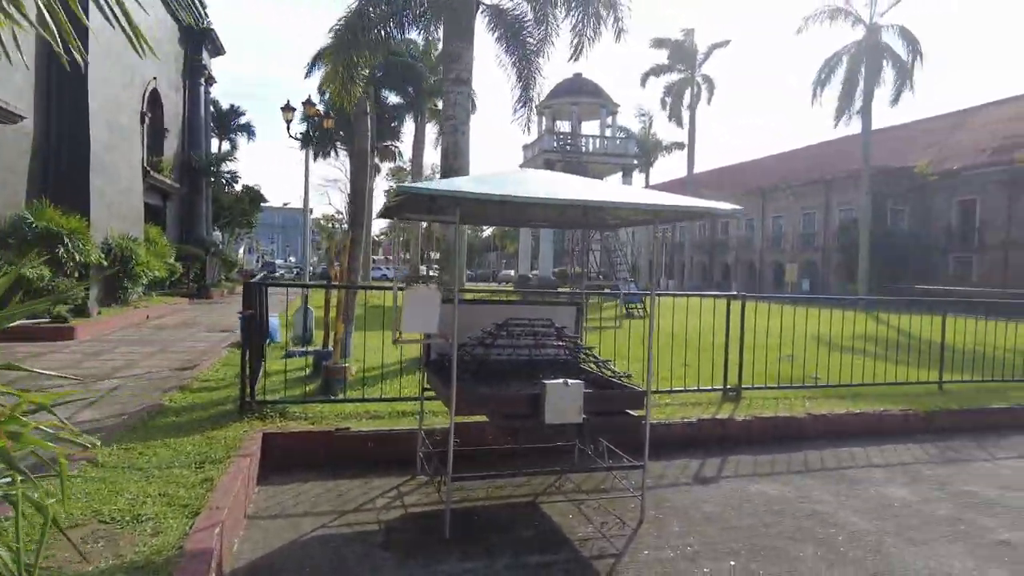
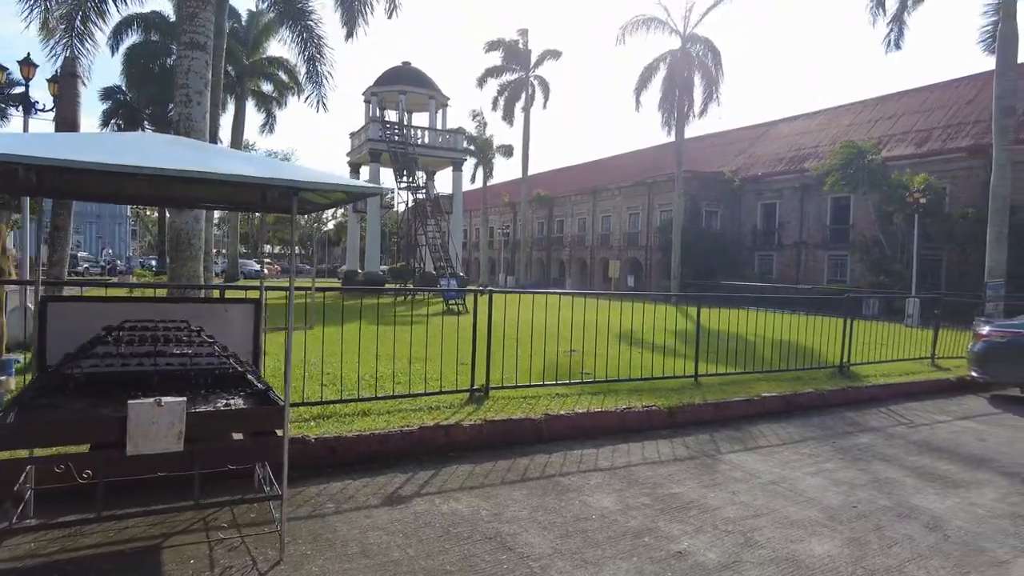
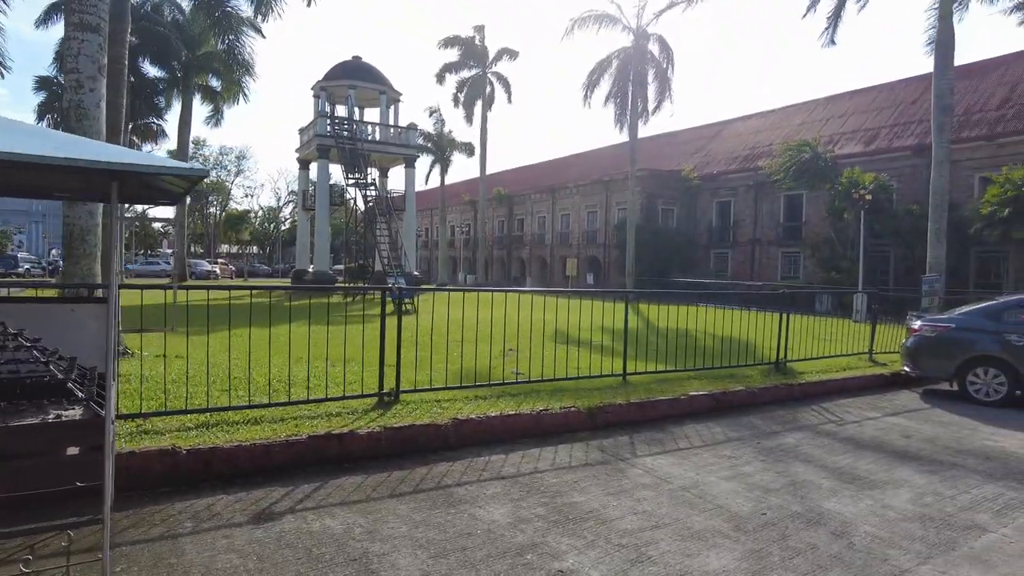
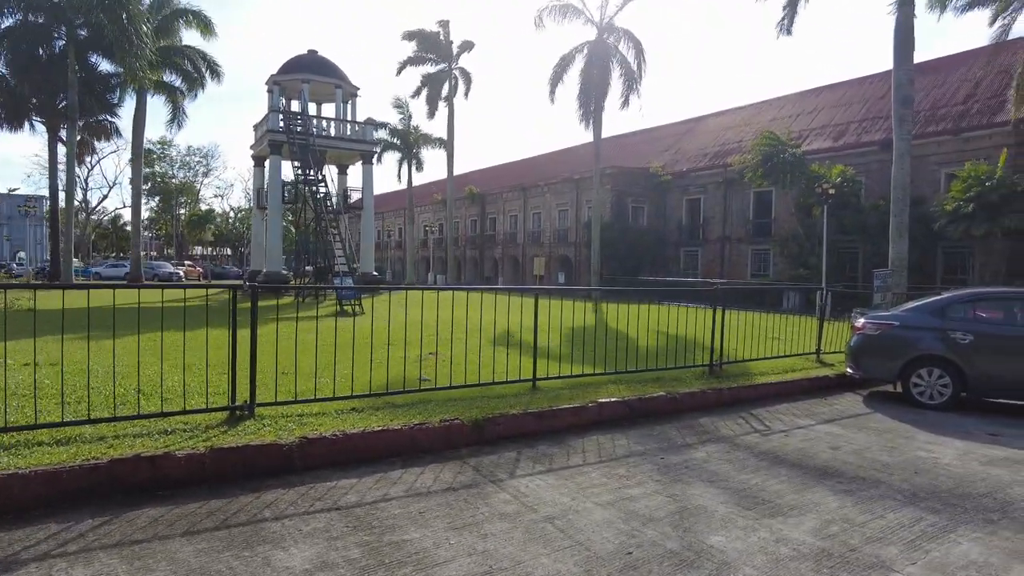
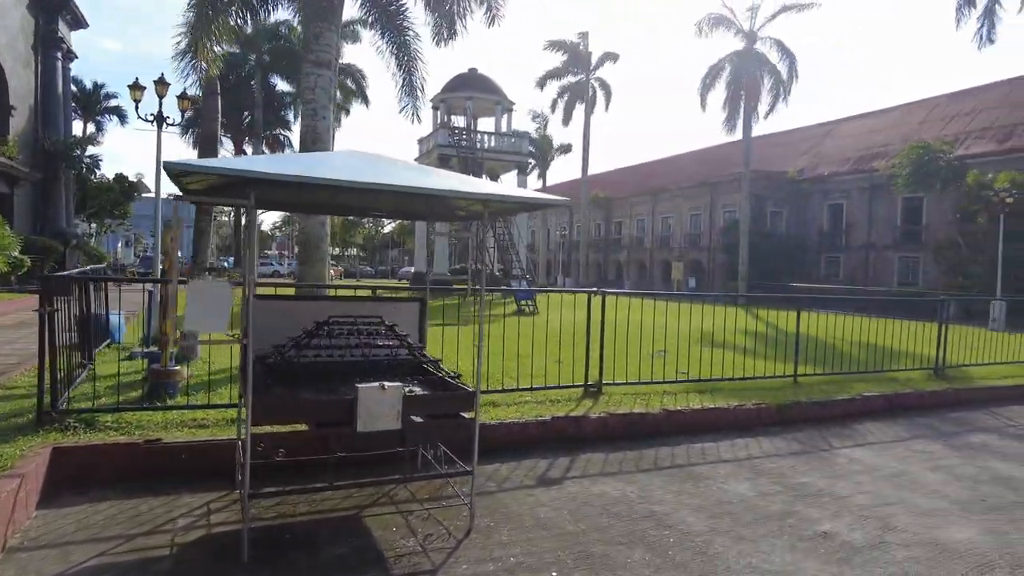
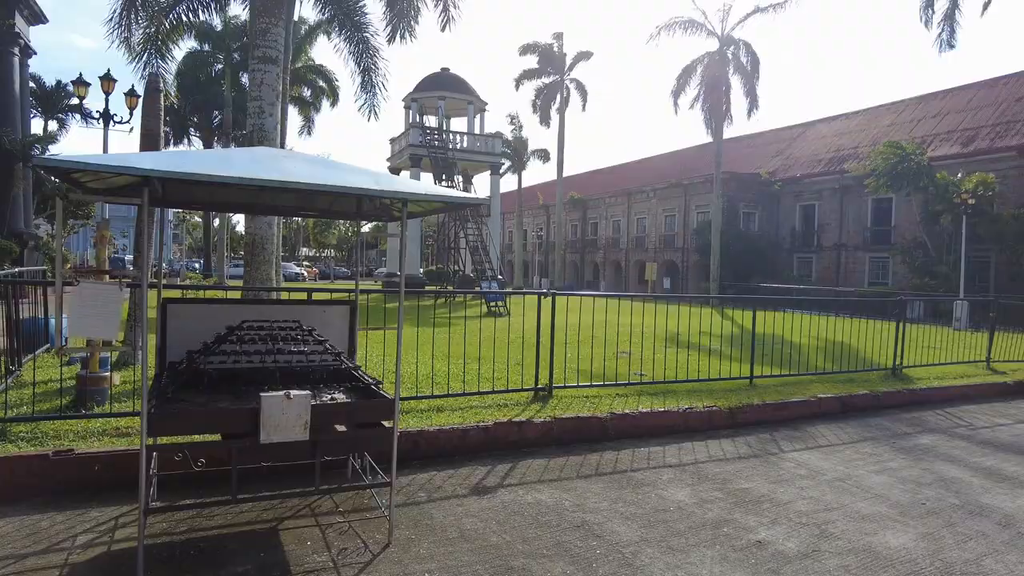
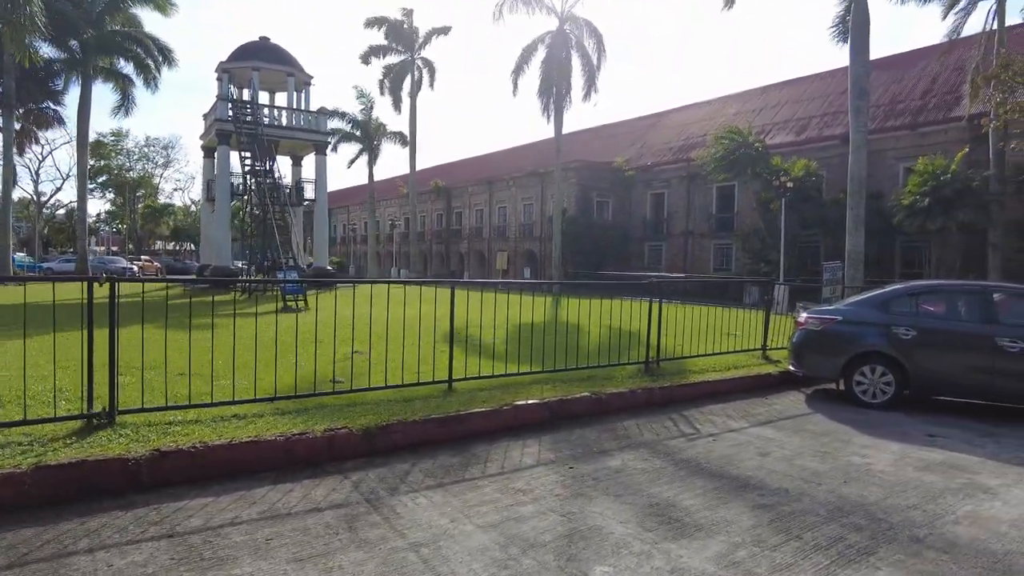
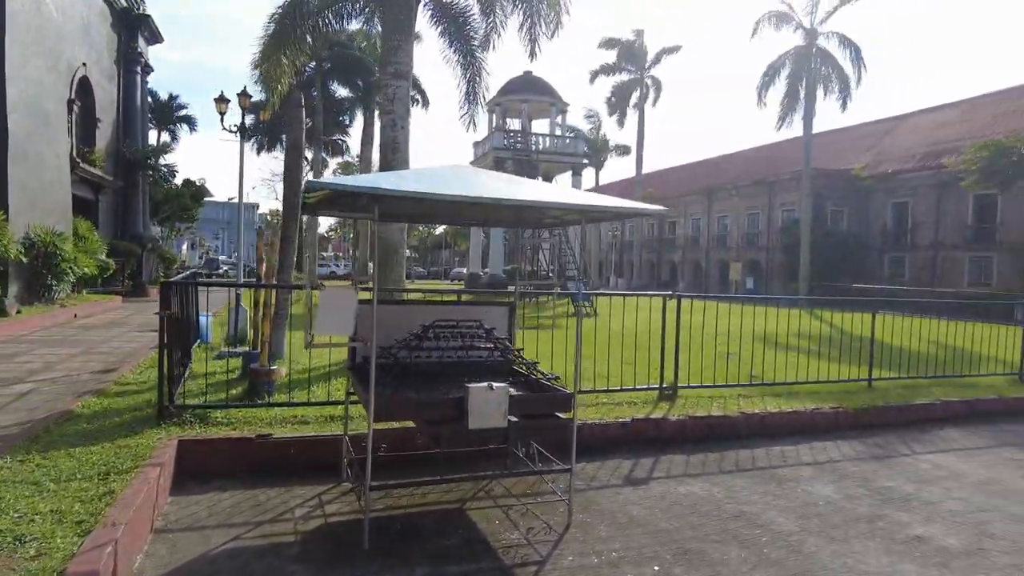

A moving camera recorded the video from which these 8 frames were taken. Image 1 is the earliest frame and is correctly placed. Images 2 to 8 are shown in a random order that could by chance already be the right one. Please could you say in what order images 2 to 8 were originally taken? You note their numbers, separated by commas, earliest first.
8, 5, 6, 2, 3, 4, 7
